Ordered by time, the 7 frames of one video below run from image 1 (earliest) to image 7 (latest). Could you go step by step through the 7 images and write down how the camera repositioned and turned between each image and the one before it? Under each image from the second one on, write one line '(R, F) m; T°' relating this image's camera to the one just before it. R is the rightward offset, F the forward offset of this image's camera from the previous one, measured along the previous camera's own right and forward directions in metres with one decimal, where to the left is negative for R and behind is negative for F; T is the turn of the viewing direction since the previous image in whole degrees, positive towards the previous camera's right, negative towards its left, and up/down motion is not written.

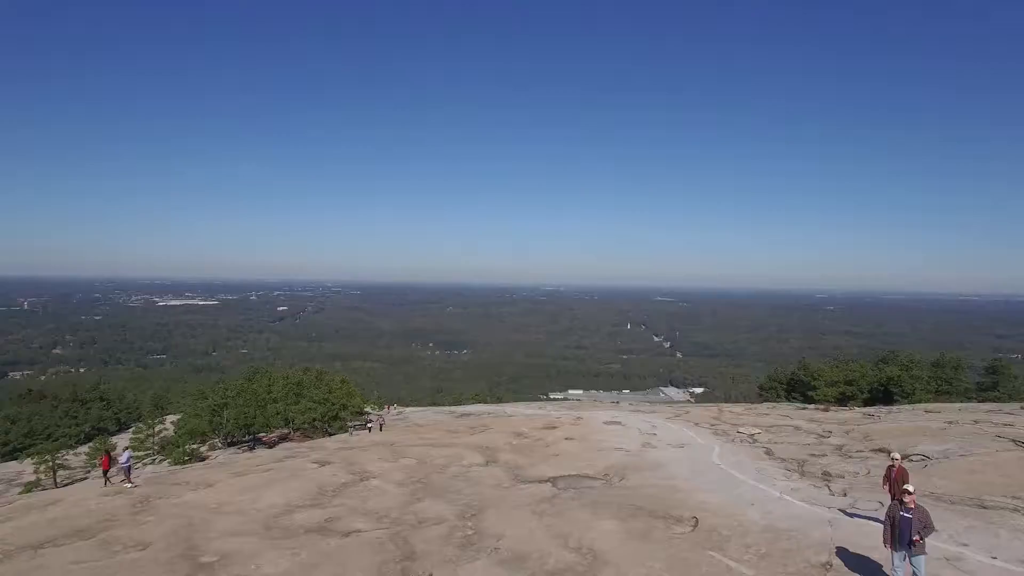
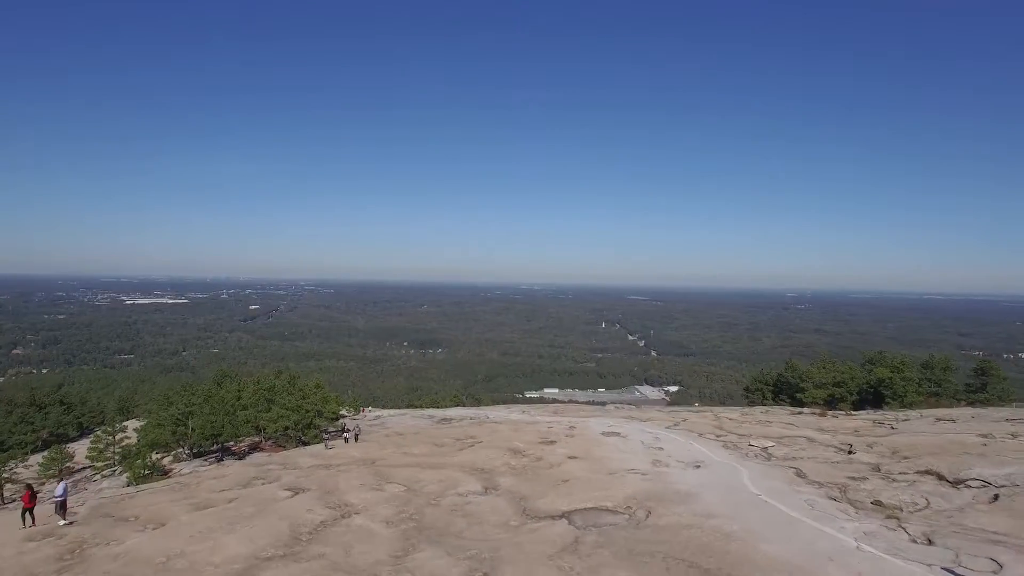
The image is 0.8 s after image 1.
(-0.4, +1.1) m; +2°
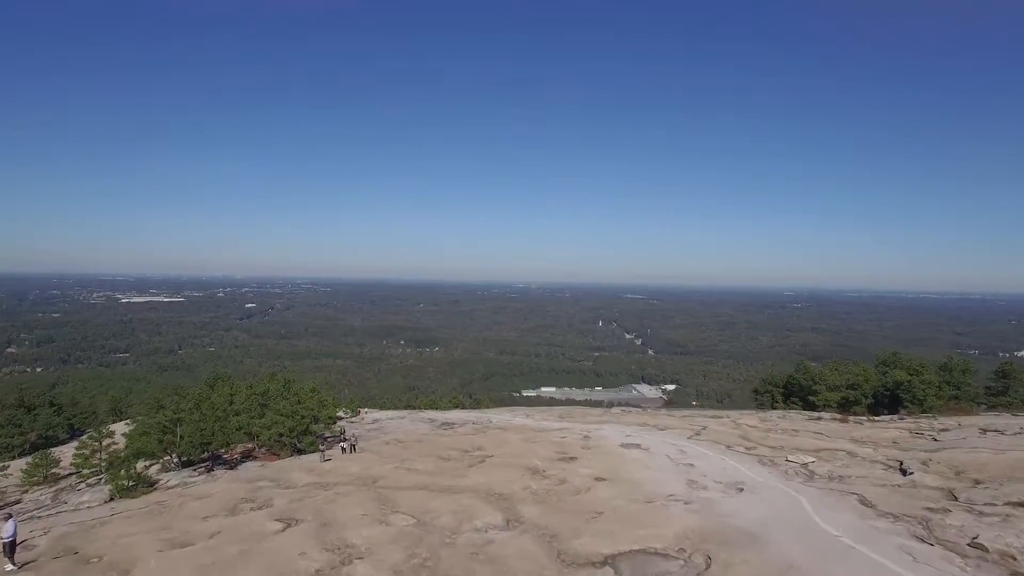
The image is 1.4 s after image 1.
(-0.4, +1.1) m; 0°
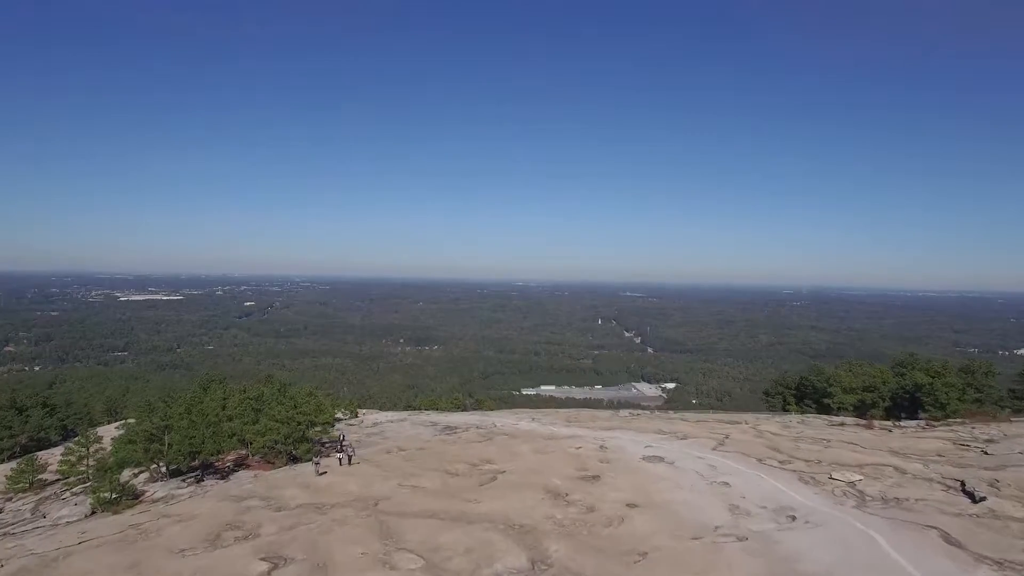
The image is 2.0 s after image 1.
(-0.3, +1.1) m; 0°
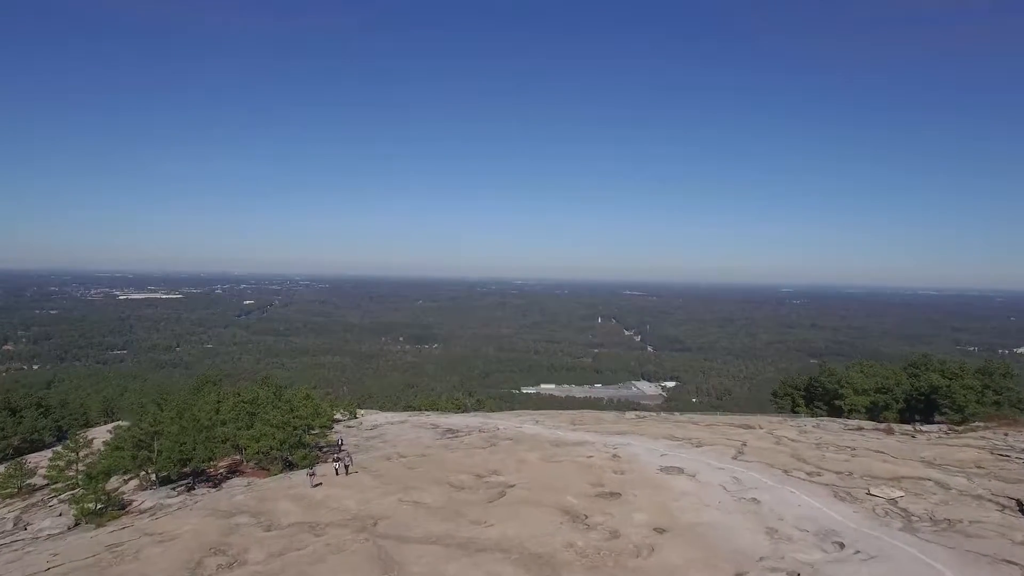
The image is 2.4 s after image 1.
(-0.2, +0.8) m; 0°
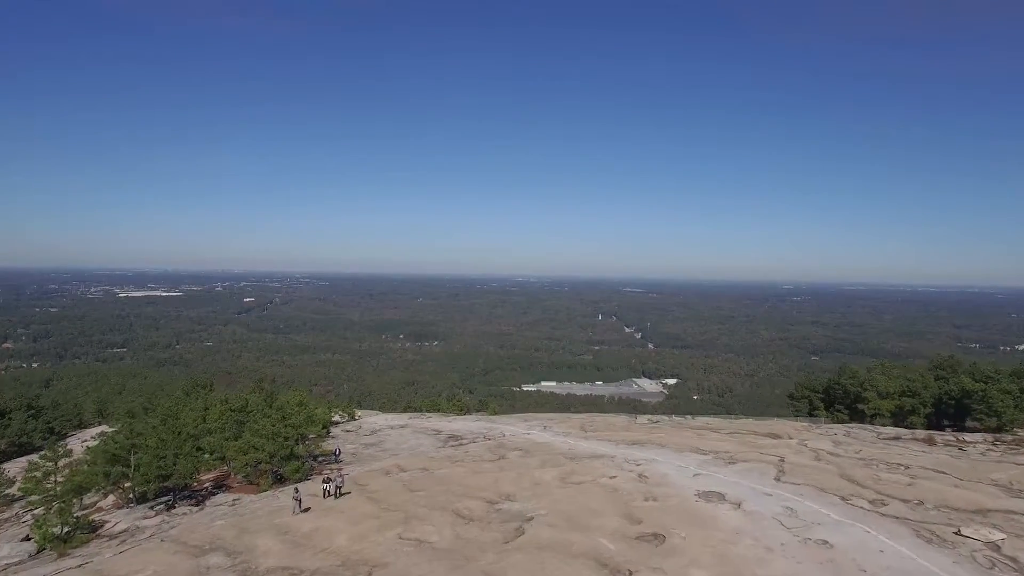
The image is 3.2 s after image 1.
(-0.3, +1.5) m; 0°
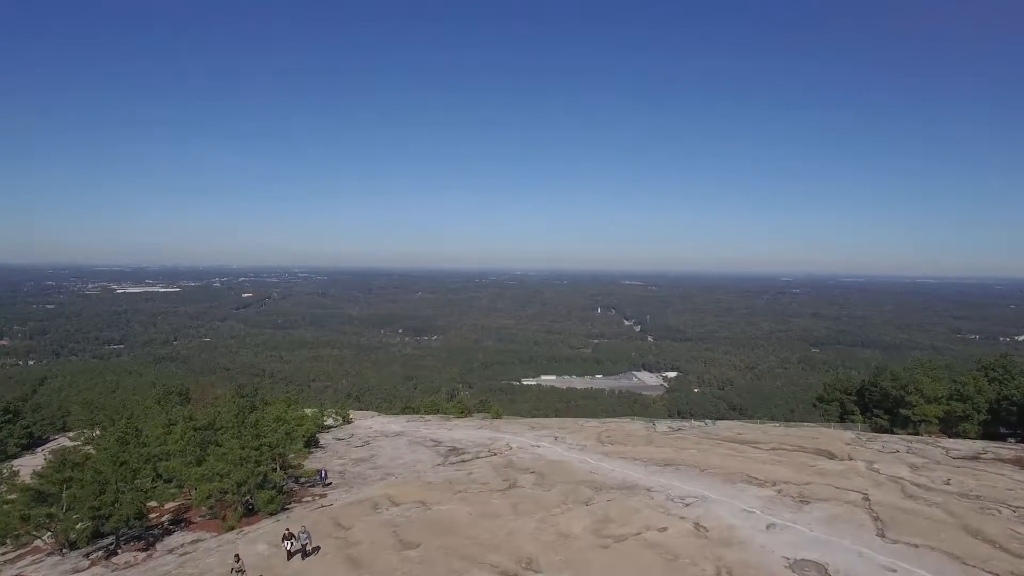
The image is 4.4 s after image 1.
(-0.4, +2.9) m; 0°
